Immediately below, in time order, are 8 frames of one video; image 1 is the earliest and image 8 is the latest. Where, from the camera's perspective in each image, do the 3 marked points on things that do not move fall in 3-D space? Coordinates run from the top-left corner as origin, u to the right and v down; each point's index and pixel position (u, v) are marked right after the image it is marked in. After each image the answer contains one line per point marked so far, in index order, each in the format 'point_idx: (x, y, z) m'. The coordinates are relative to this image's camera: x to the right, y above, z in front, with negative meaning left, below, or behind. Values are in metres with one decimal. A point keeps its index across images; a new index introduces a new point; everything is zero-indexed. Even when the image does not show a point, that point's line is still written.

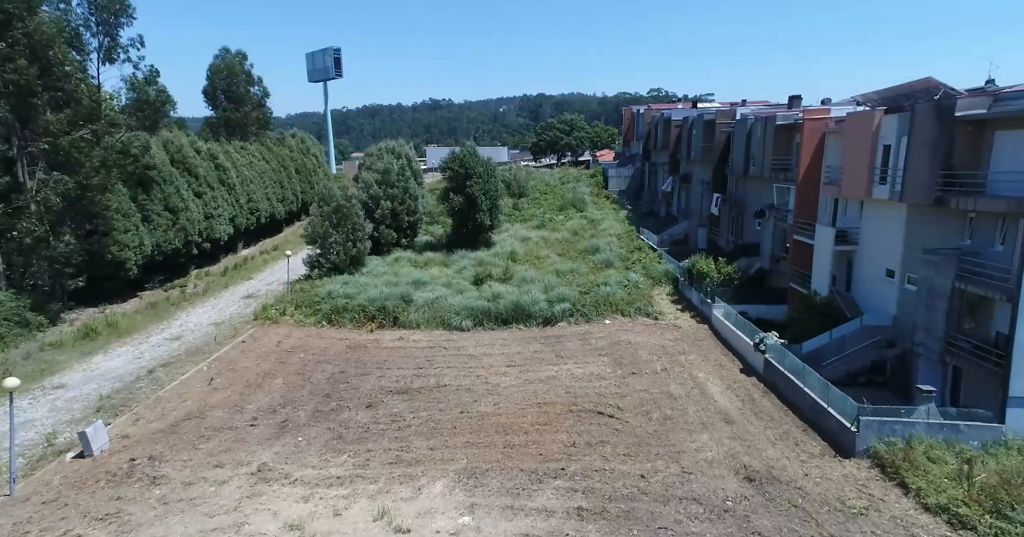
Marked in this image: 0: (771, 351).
0: (+6.4, -2.0, +16.6) m
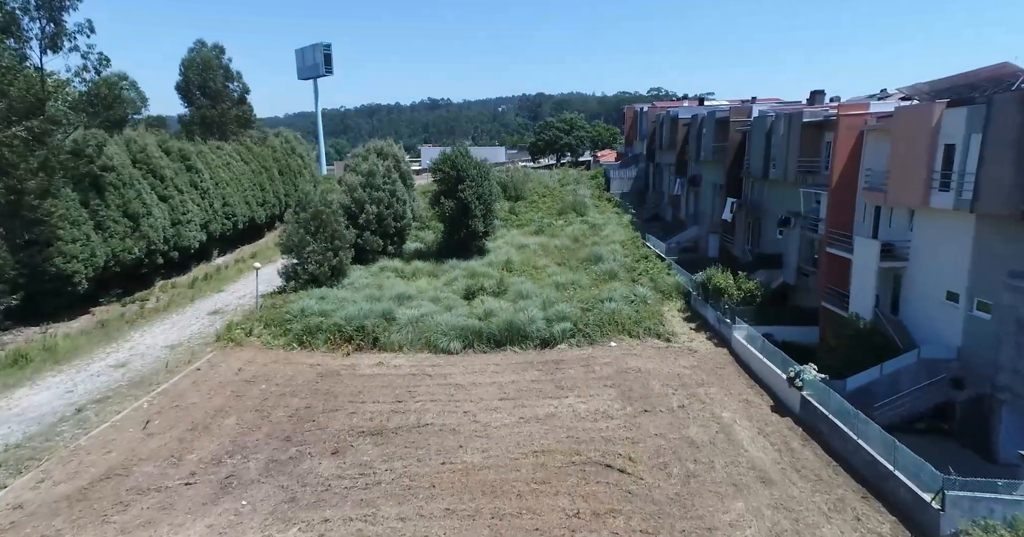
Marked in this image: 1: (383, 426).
0: (+6.3, -2.5, +14.1) m
1: (-3.0, -3.6, +15.4) m
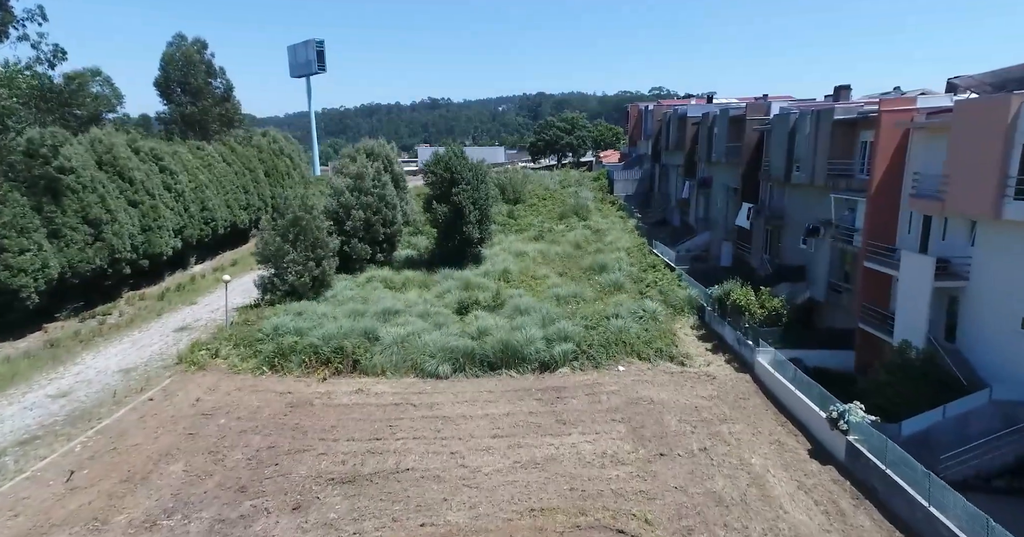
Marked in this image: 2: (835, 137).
0: (+6.1, -2.9, +11.9) m
1: (-3.1, -4.0, +13.2) m
2: (+8.7, +3.6, +18.1) m
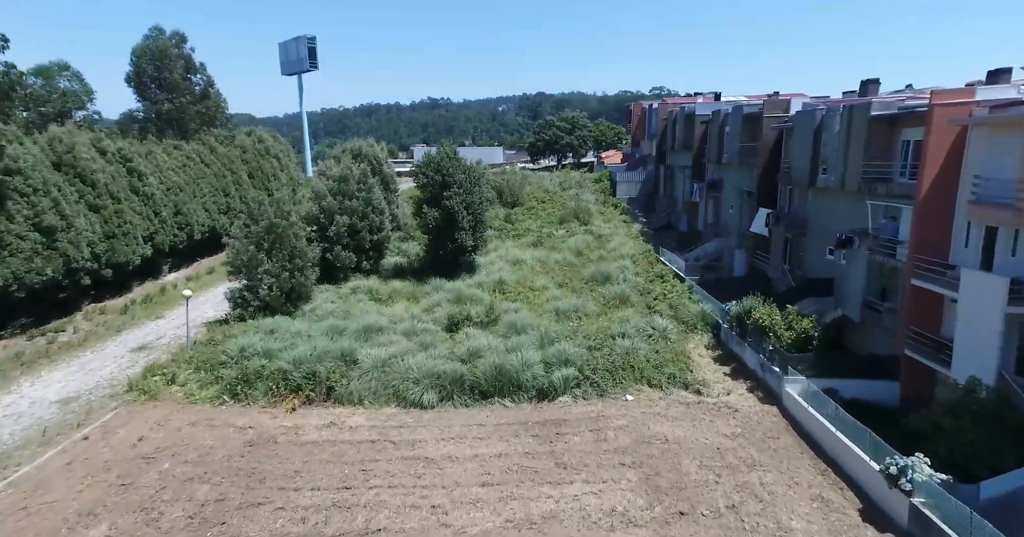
0: (+6.0, -3.3, +9.8) m
1: (-3.2, -4.4, +11.1) m
2: (+8.6, +3.2, +16.0) m
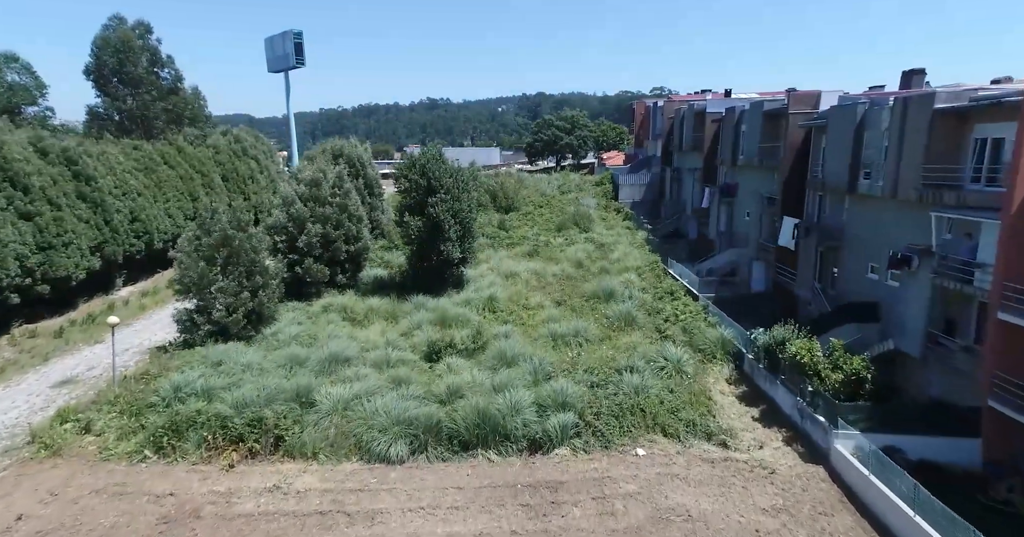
0: (+5.7, -3.8, +6.9) m
1: (-3.5, -4.9, +8.2) m
2: (+8.3, +2.7, +13.1) m
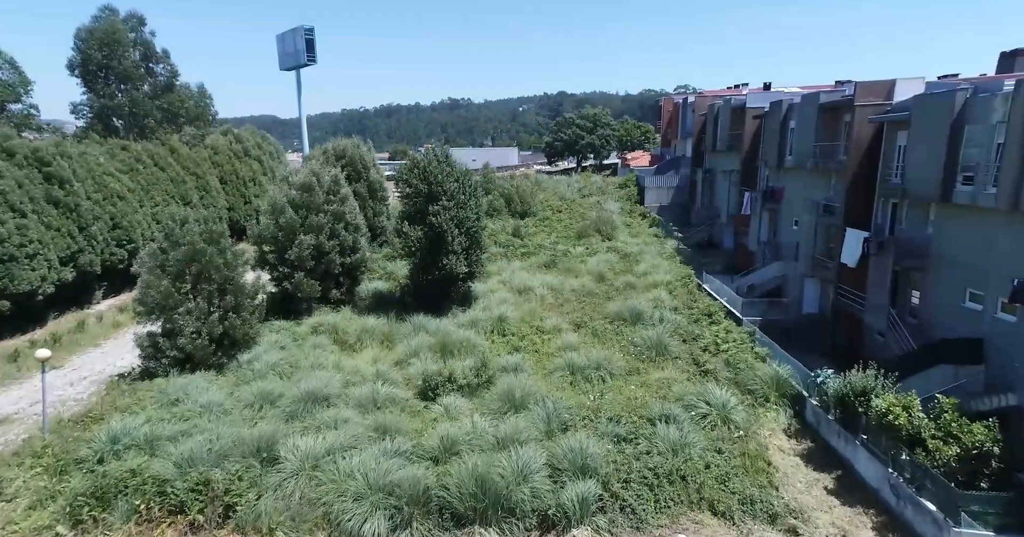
0: (+5.6, -4.3, +3.9) m
1: (-3.6, -5.4, +5.5) m
2: (+8.4, +2.1, +10.0) m
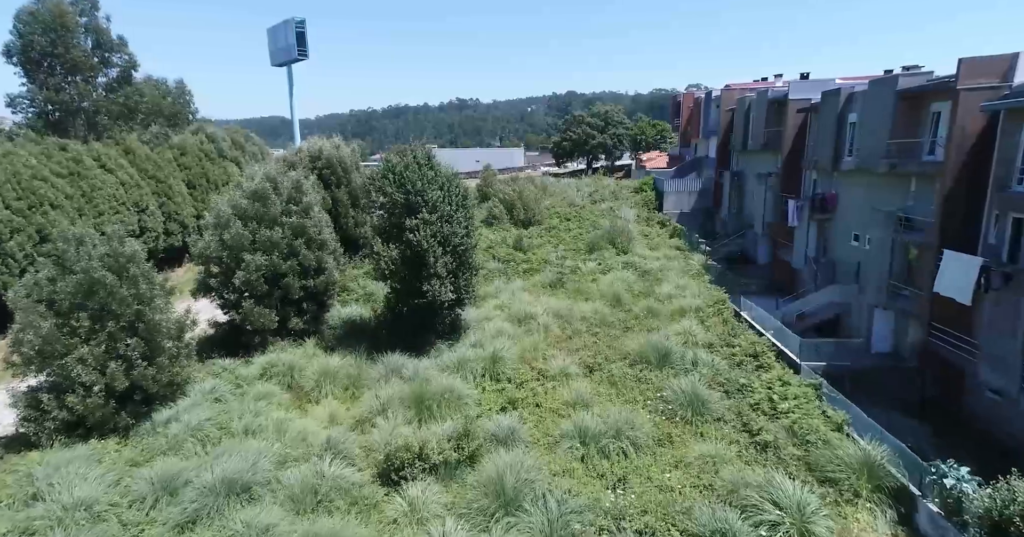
0: (+5.3, -5.0, -0.2) m
1: (-3.9, -6.0, +1.6) m
2: (+8.2, +1.5, +5.9) m
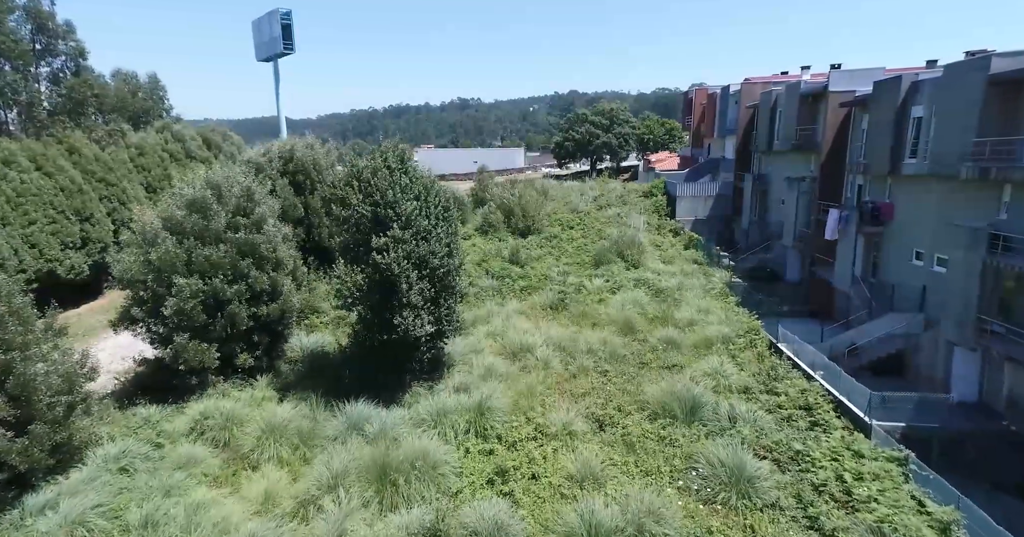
0: (+5.1, -5.5, -3.4) m
1: (-4.1, -6.6, -1.6) m
2: (+8.0, +0.9, +2.7) m
